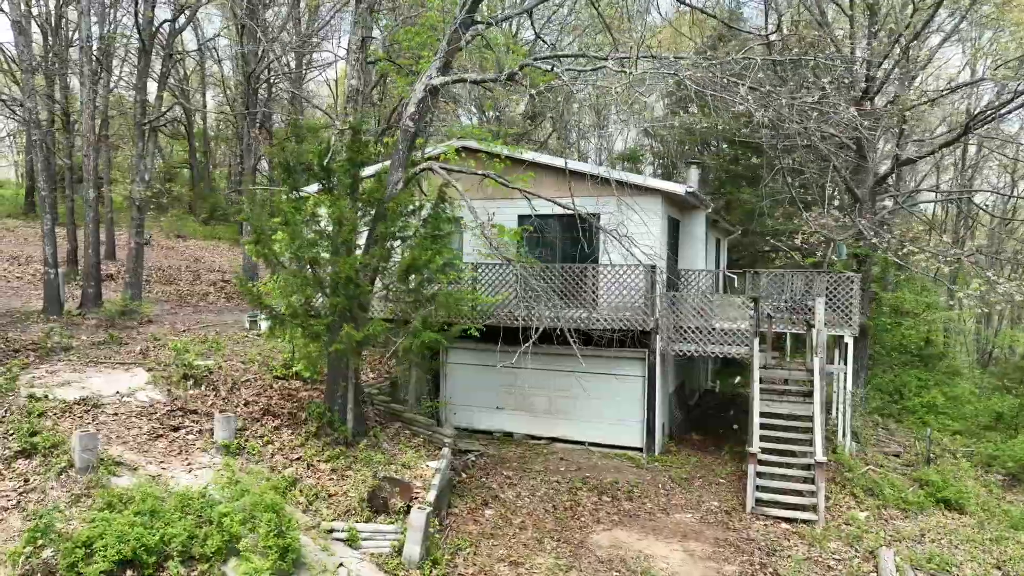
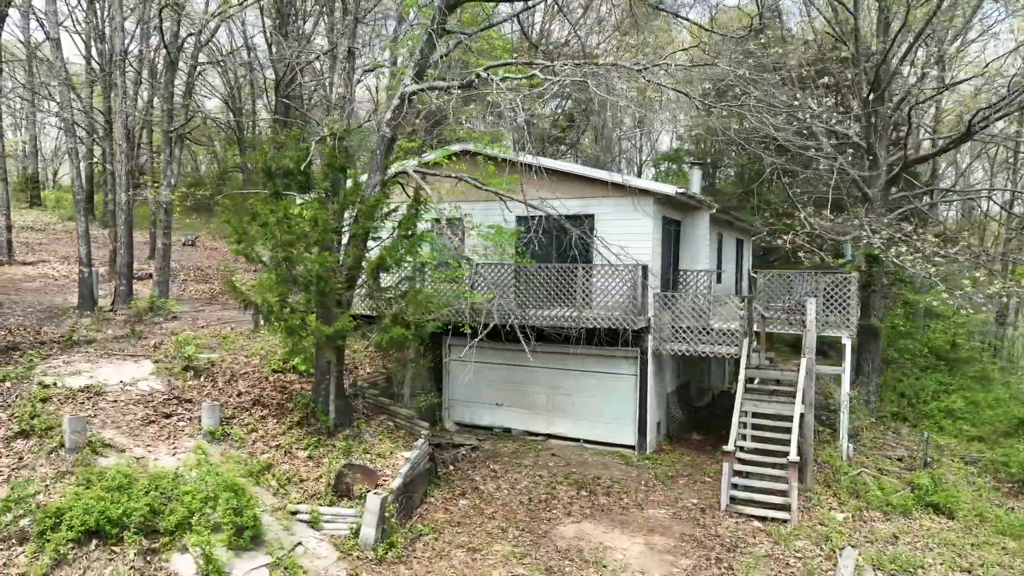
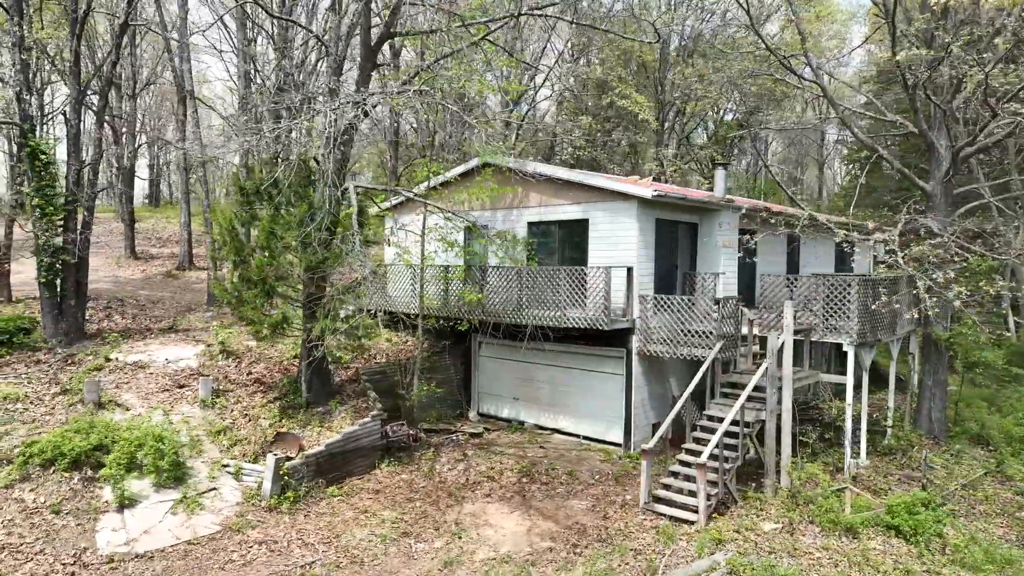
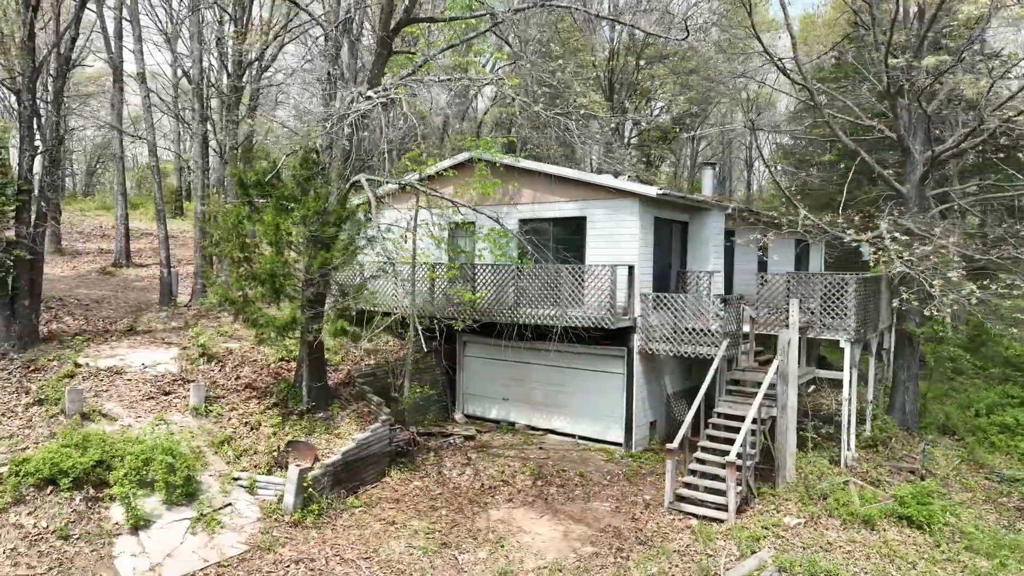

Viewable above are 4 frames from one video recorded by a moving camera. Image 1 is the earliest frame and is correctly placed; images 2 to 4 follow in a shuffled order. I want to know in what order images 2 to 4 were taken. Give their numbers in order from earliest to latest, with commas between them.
2, 4, 3
